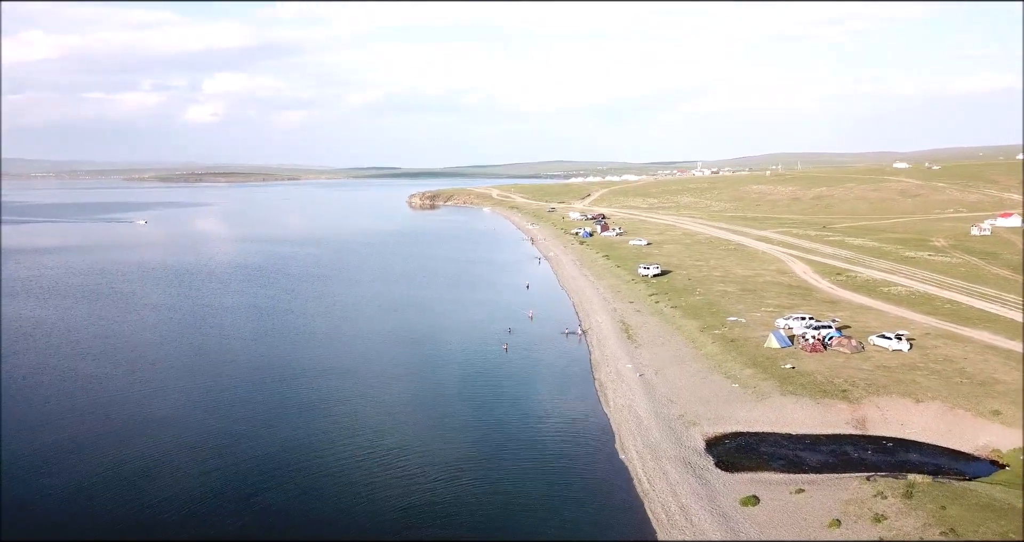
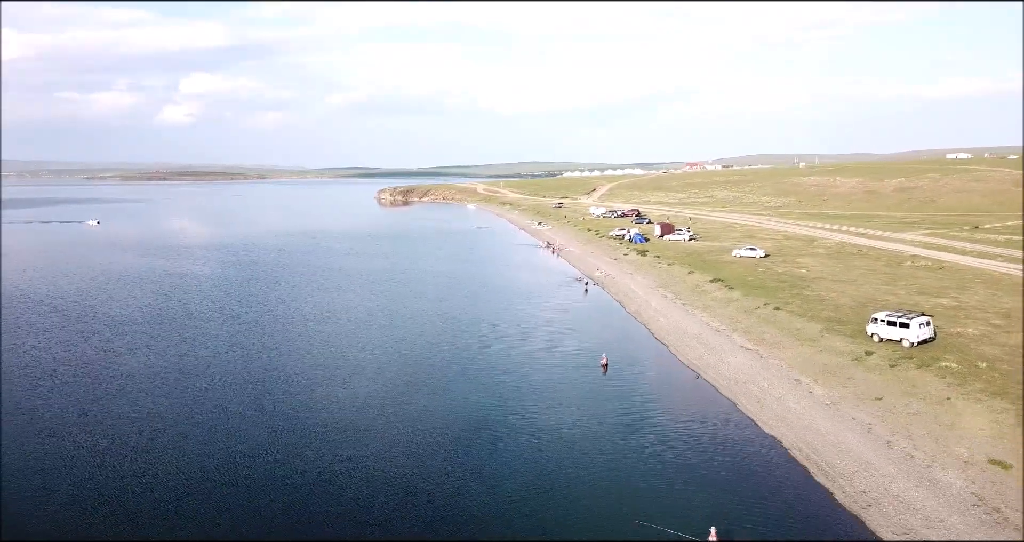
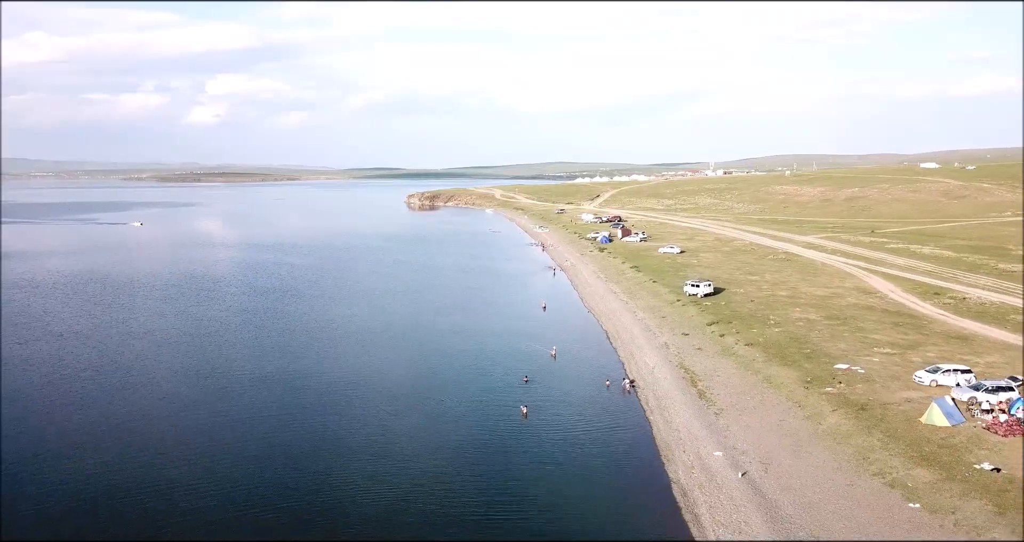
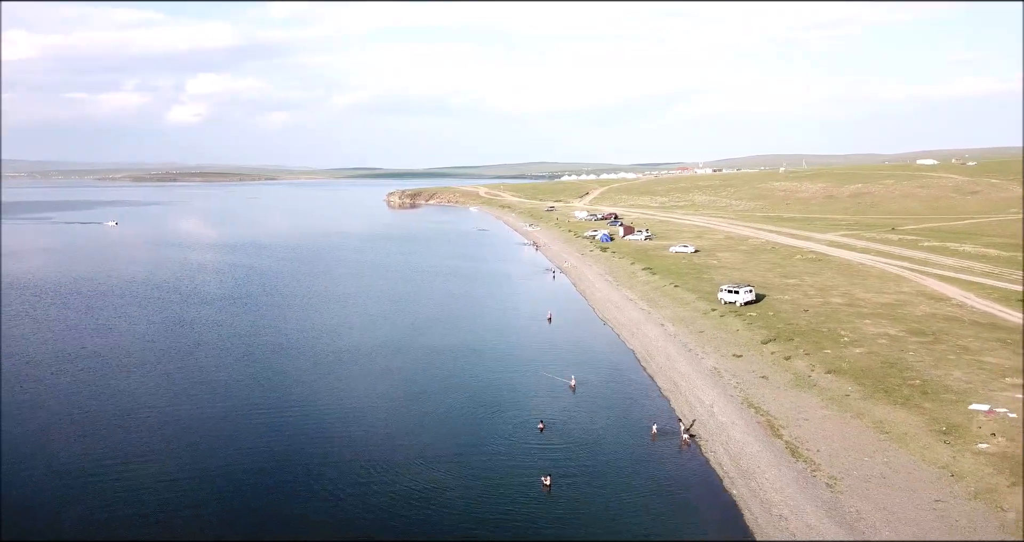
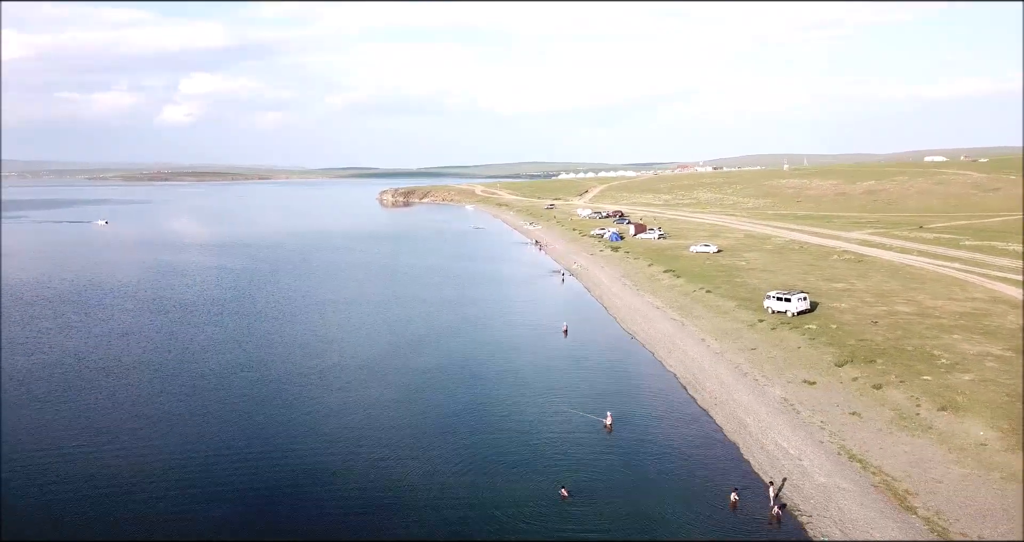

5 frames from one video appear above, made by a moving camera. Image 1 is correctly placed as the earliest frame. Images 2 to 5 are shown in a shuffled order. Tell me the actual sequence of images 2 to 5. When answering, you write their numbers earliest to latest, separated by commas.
3, 4, 5, 2
